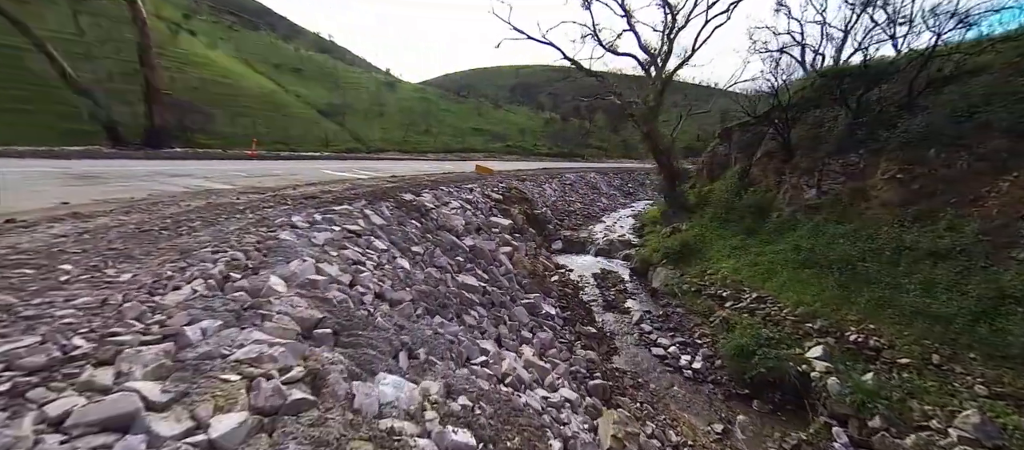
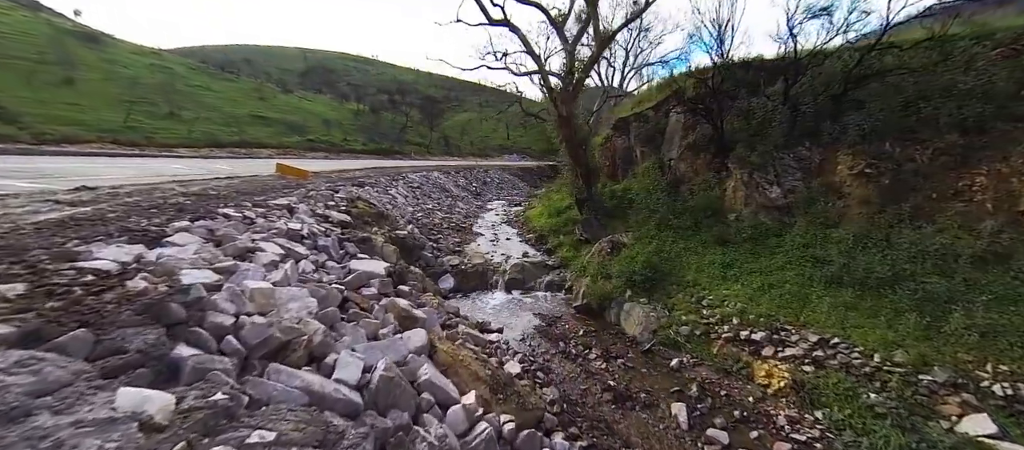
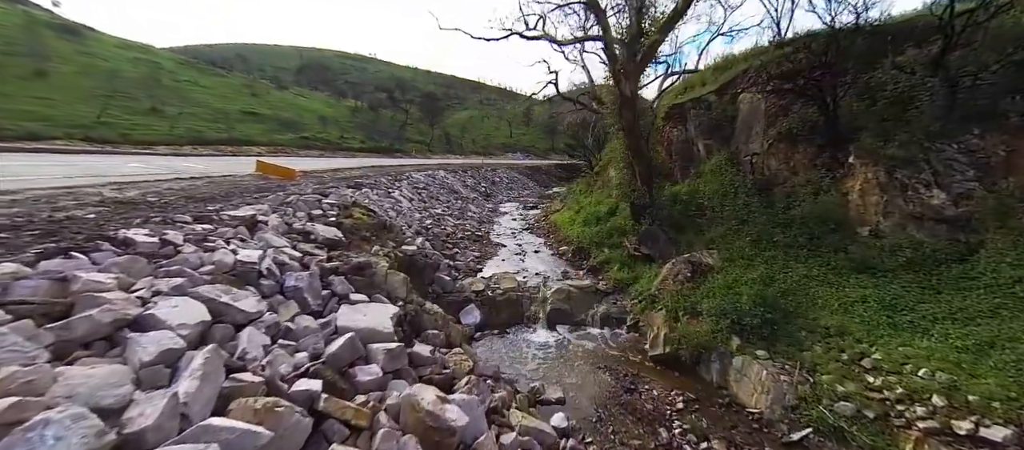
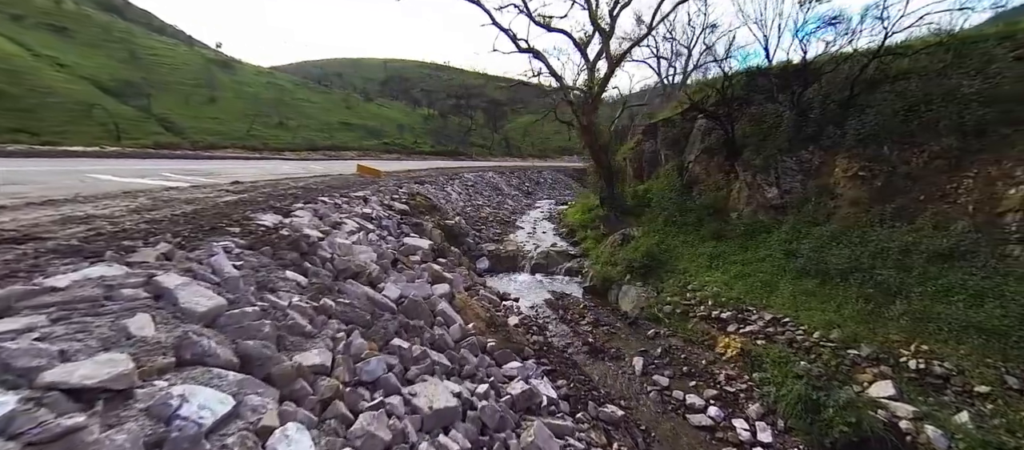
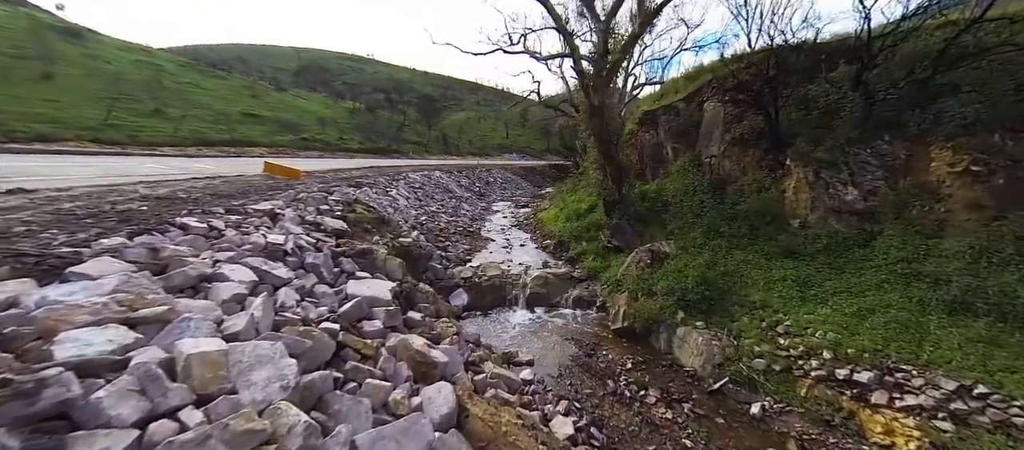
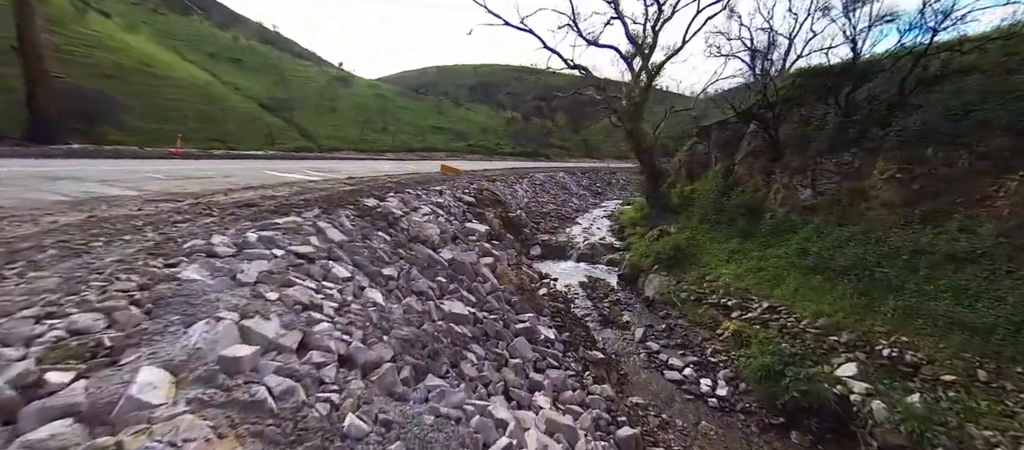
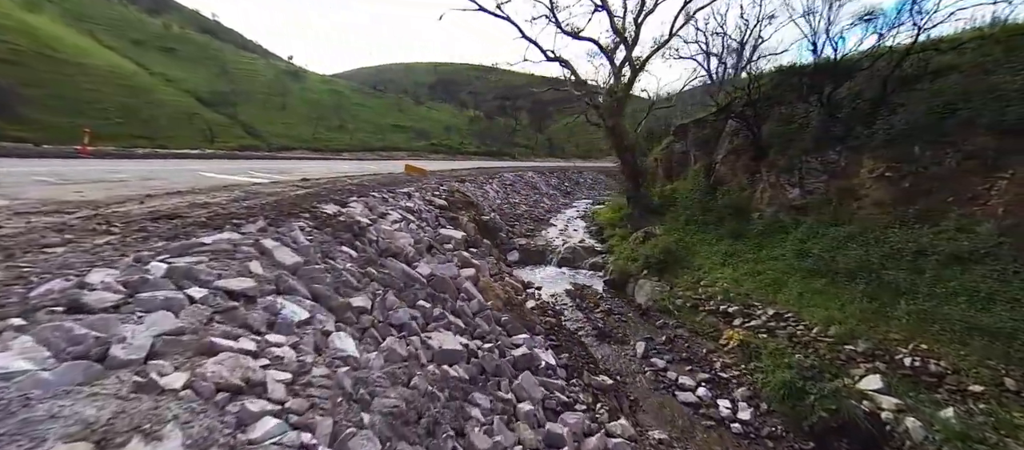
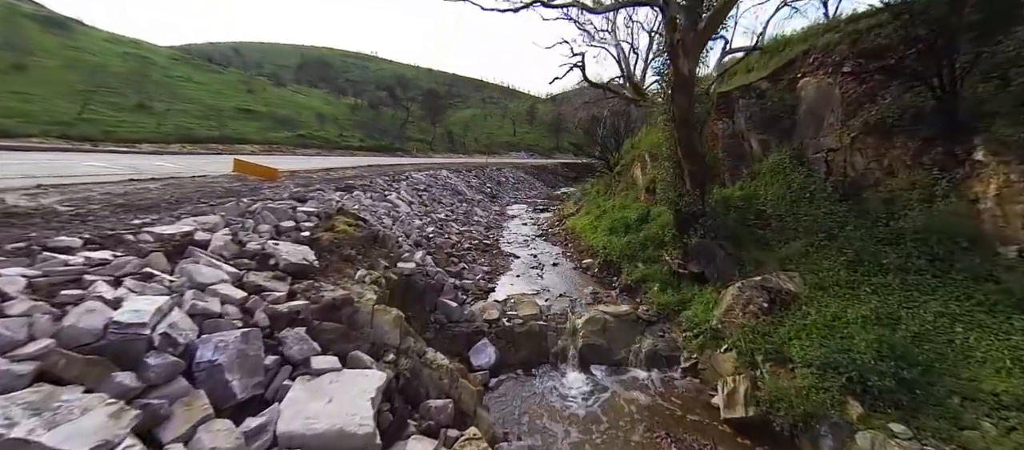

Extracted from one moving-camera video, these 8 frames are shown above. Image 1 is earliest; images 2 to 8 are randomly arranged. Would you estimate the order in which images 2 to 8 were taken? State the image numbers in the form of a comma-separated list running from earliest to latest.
6, 7, 4, 2, 5, 3, 8
